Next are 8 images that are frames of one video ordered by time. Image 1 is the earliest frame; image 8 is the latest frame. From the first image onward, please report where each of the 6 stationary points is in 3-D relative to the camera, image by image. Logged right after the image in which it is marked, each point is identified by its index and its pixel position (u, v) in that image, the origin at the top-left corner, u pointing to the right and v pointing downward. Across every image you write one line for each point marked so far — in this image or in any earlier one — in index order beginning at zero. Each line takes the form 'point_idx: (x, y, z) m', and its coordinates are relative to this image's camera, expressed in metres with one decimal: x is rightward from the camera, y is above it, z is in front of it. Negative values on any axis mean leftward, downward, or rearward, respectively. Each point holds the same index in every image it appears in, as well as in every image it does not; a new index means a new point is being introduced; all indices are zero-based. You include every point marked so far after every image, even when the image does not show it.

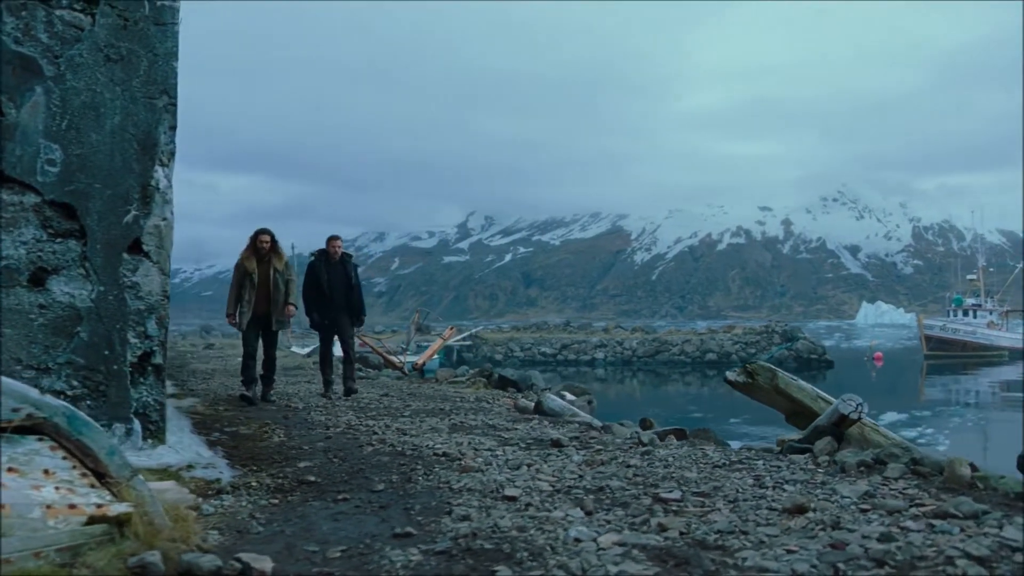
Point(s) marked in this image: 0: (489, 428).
0: (-0.1, -1.0, +5.8) m
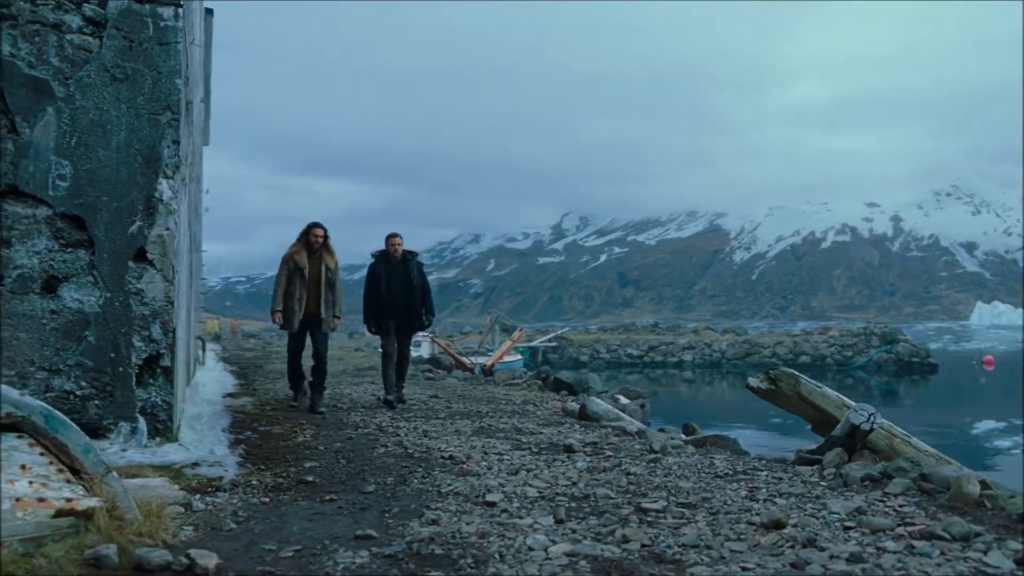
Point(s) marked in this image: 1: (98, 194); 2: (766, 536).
0: (0.0, -1.0, +5.8) m
1: (-2.0, +0.4, +3.9) m
2: (+1.0, -0.9, +3.1) m
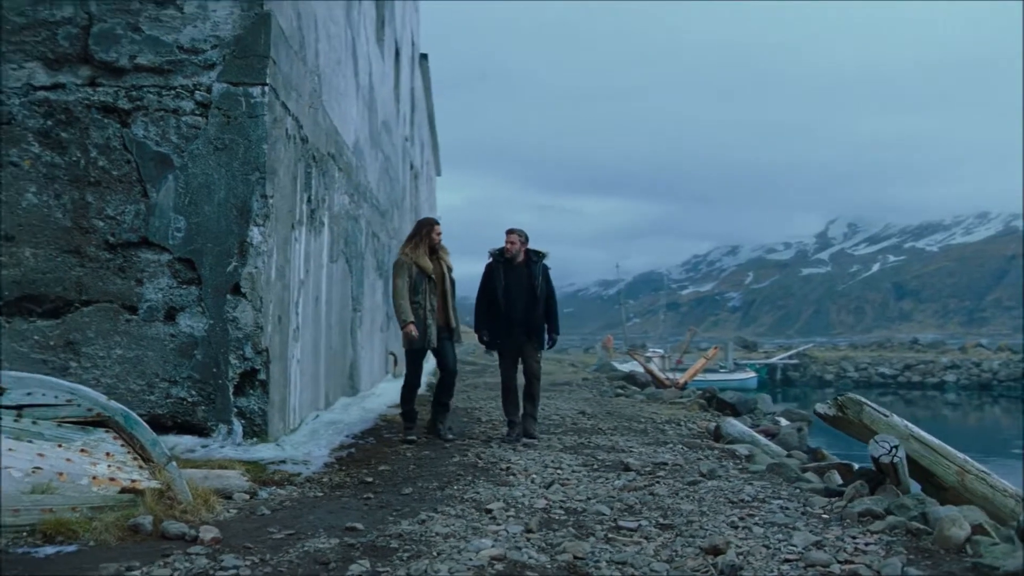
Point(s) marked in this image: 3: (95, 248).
0: (+0.7, -1.2, +6.1) m
1: (-1.8, +0.3, +4.9) m
2: (+0.7, -1.0, +3.1) m
3: (-2.5, +0.2, +4.8) m
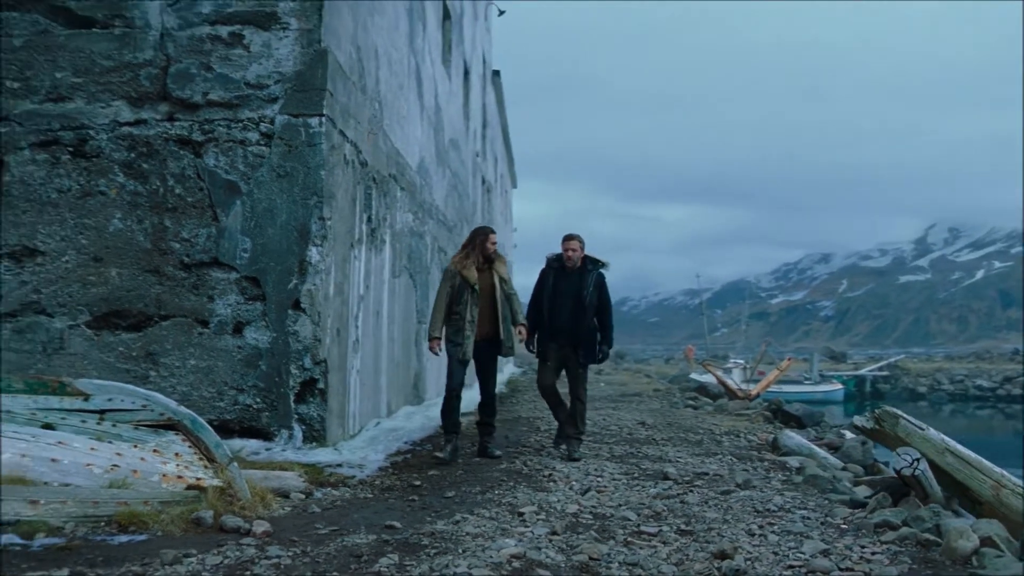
0: (+1.1, -1.3, +6.2) m
1: (-1.6, +0.2, +5.3) m
2: (+0.8, -1.1, +3.3) m
3: (-2.2, +0.1, +5.3) m
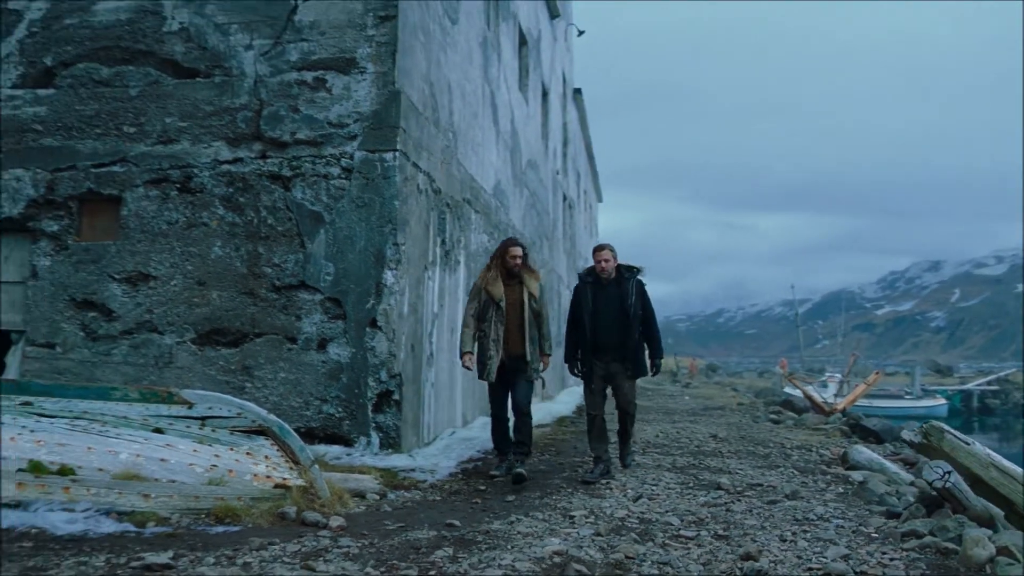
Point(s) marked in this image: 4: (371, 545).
0: (+1.6, -1.4, +6.4) m
1: (-1.2, 0.0, +5.8) m
2: (+0.9, -1.2, +3.5) m
3: (-1.8, 0.0, +6.0) m
4: (-0.7, -1.2, +3.9) m
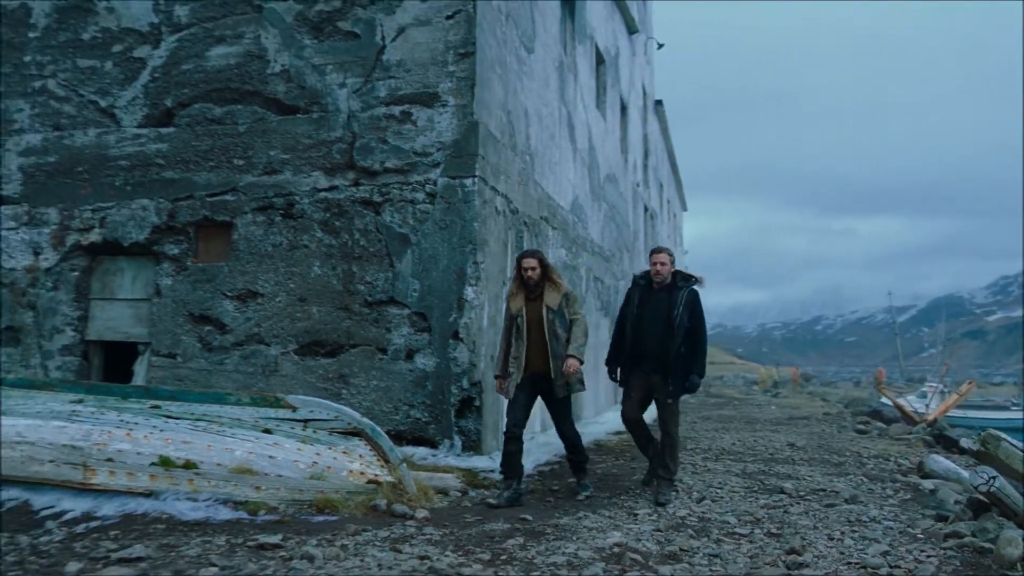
0: (+2.2, -1.5, +6.6) m
1: (-0.6, -0.1, +6.4) m
2: (+1.2, -1.3, +3.8) m
3: (-1.2, -0.1, +6.6) m
4: (-0.3, -1.3, +4.4) m
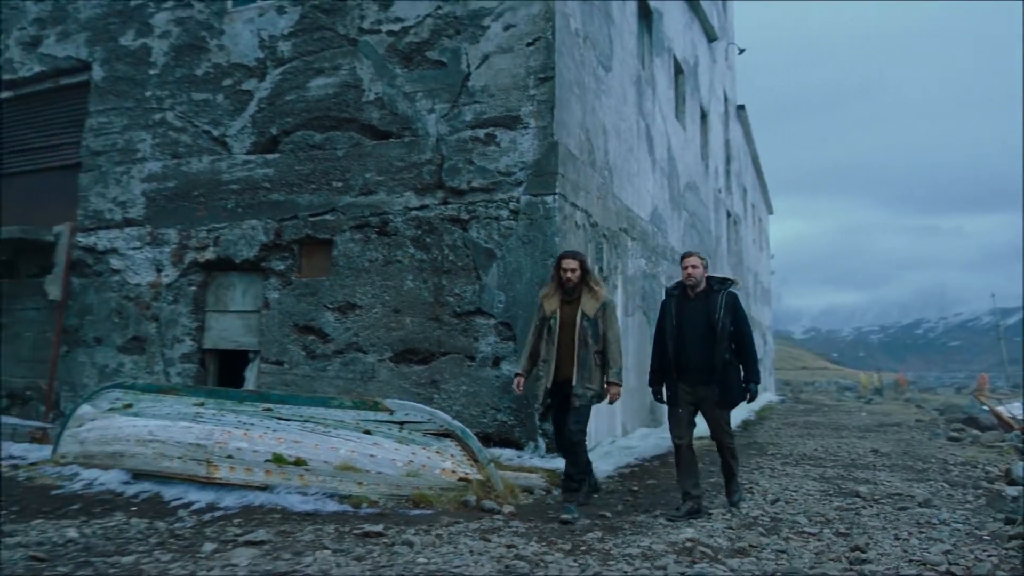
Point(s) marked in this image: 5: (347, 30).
0: (+2.9, -1.6, +6.7) m
1: (0.0, -0.2, +6.8) m
2: (+1.6, -1.3, +4.1) m
3: (-0.5, -0.2, +7.0) m
4: (+0.1, -1.4, +4.8) m
5: (-1.6, +2.5, +7.9) m
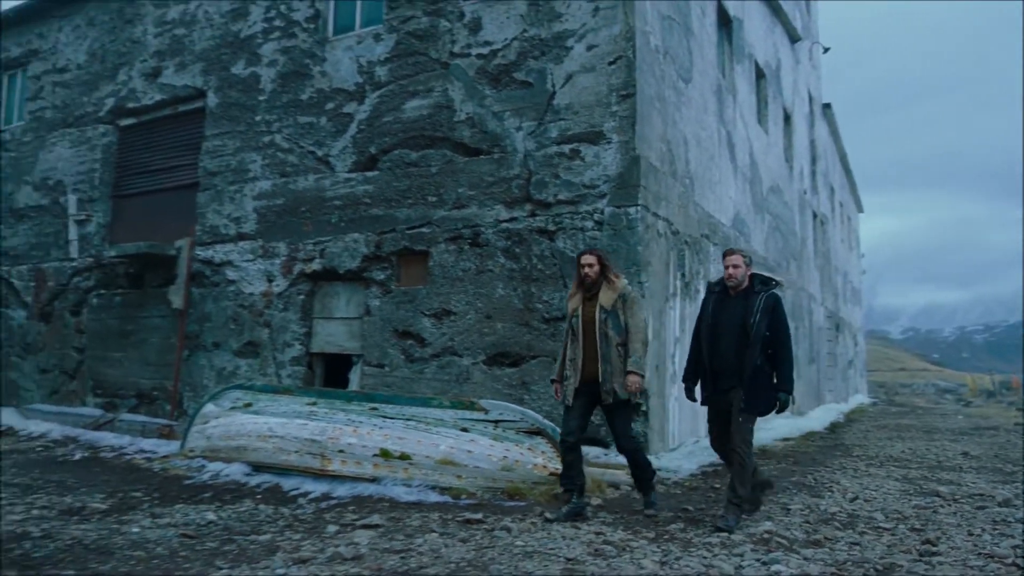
0: (+3.7, -1.6, +6.8) m
1: (+0.8, -0.2, +7.2) m
2: (+2.1, -1.4, +4.3) m
3: (+0.2, -0.3, +7.5) m
4: (+0.7, -1.5, +5.2) m
5: (-0.8, +2.4, +8.5) m
